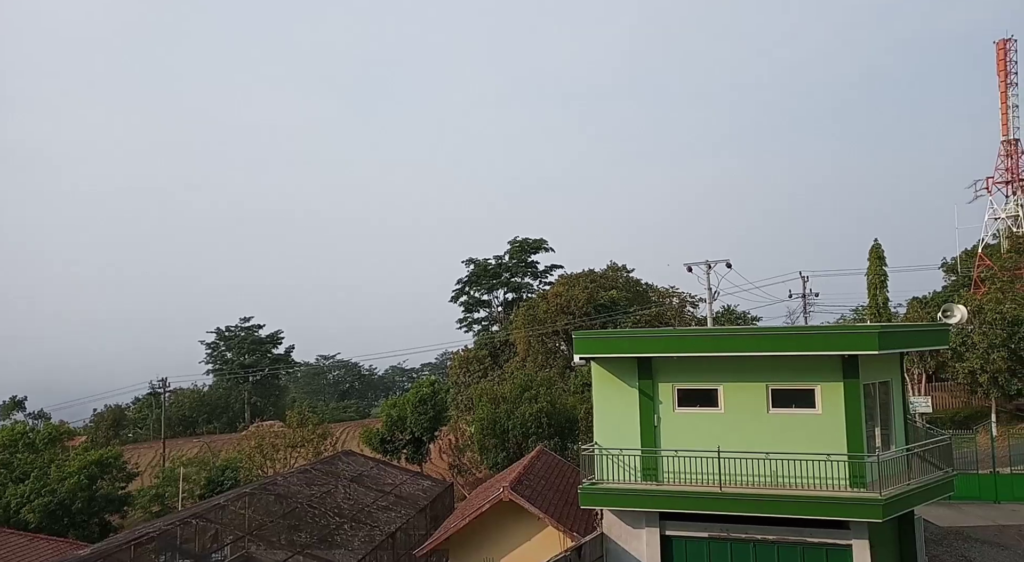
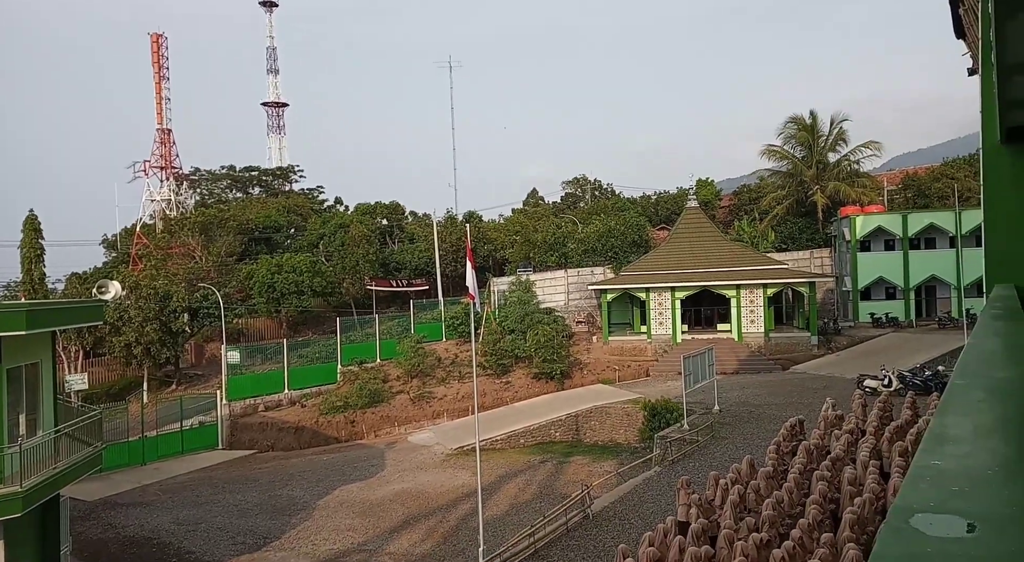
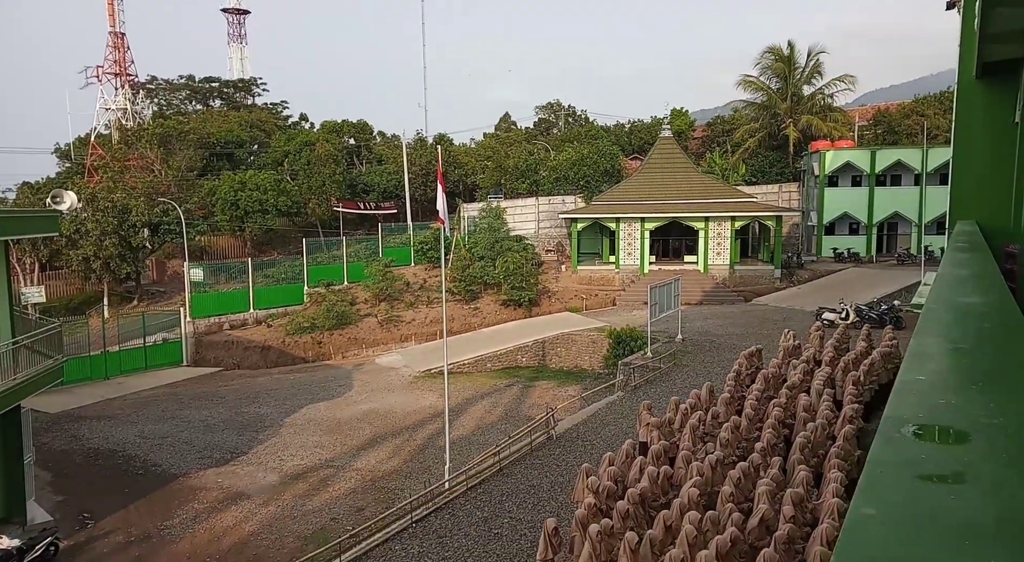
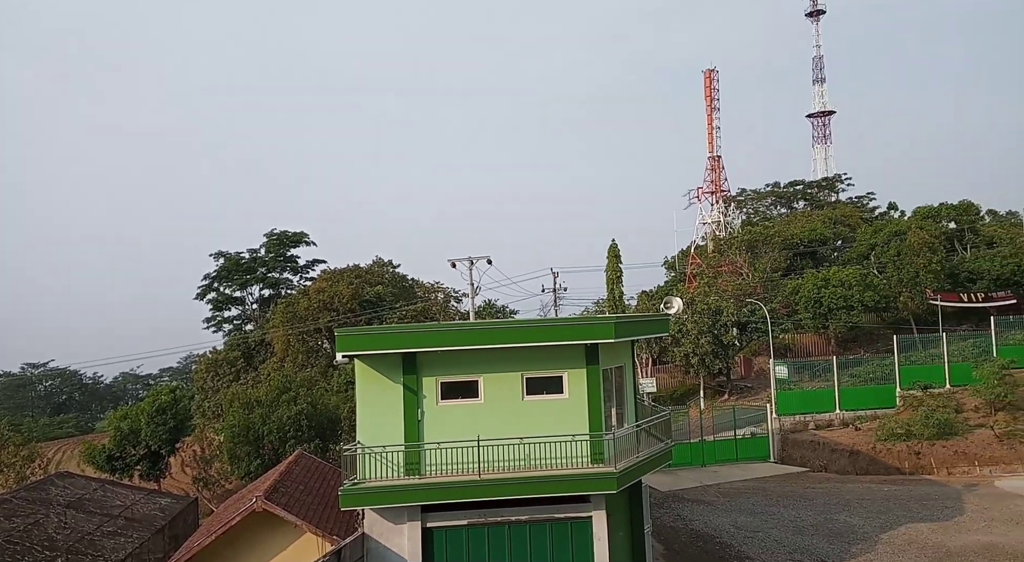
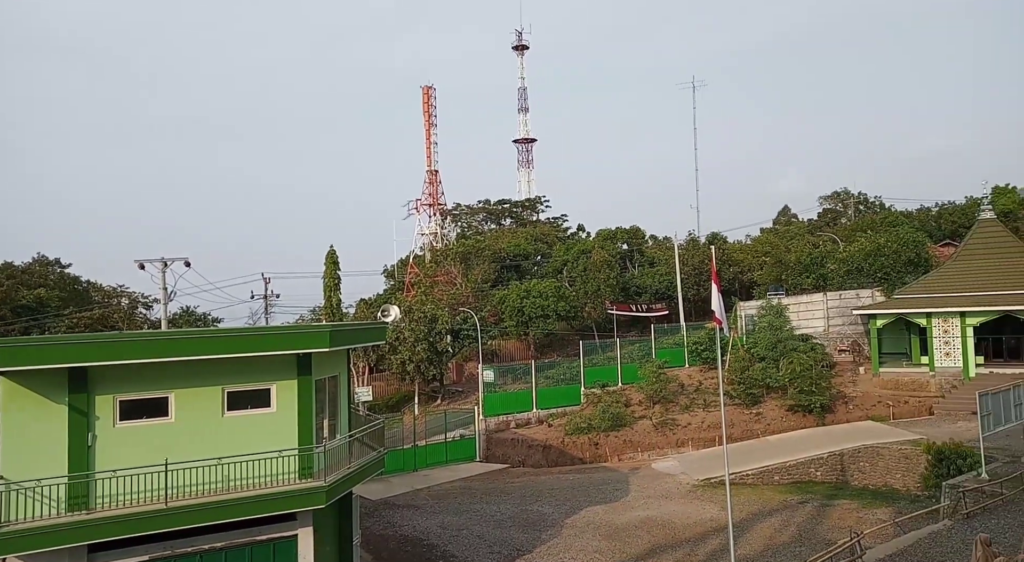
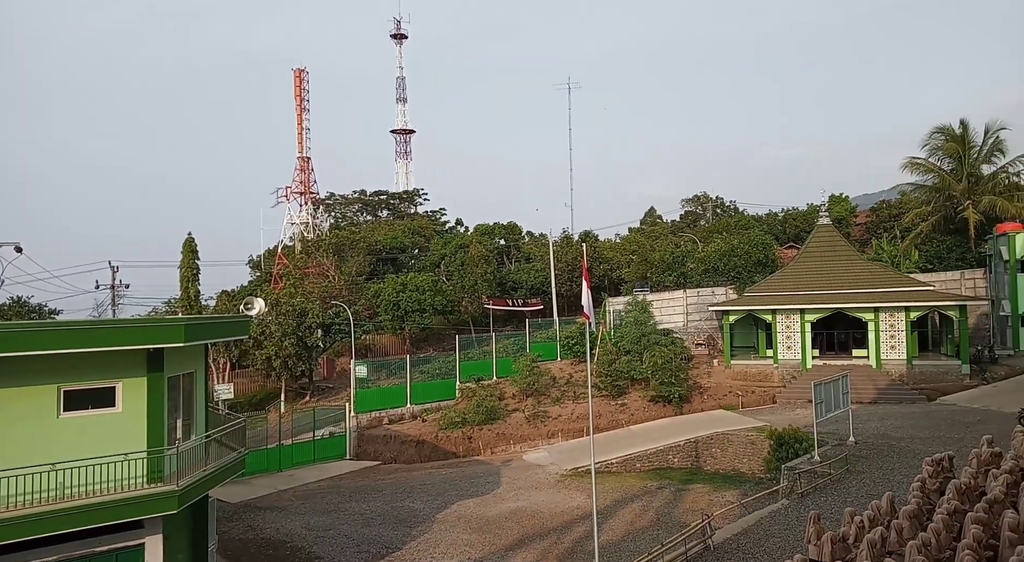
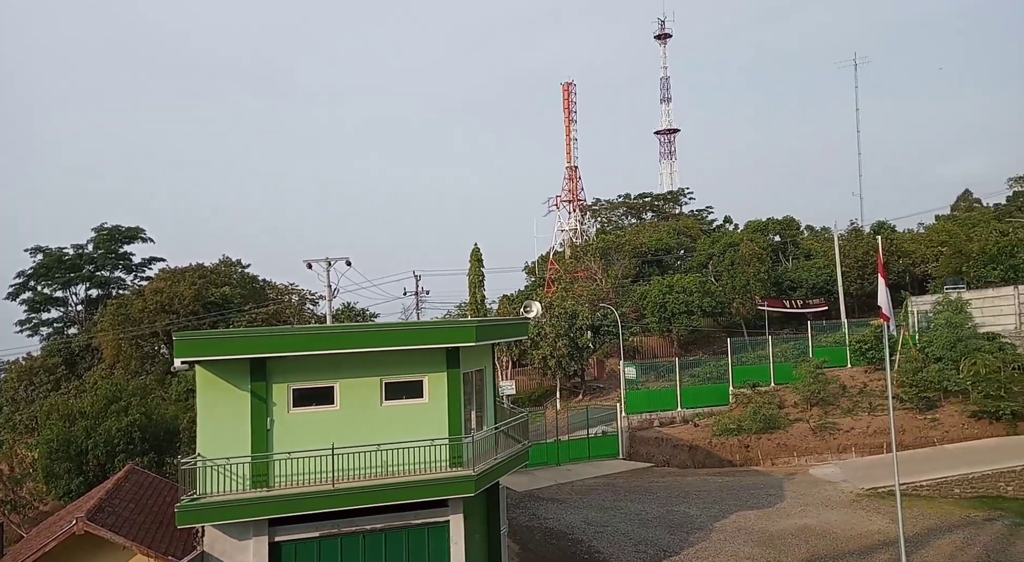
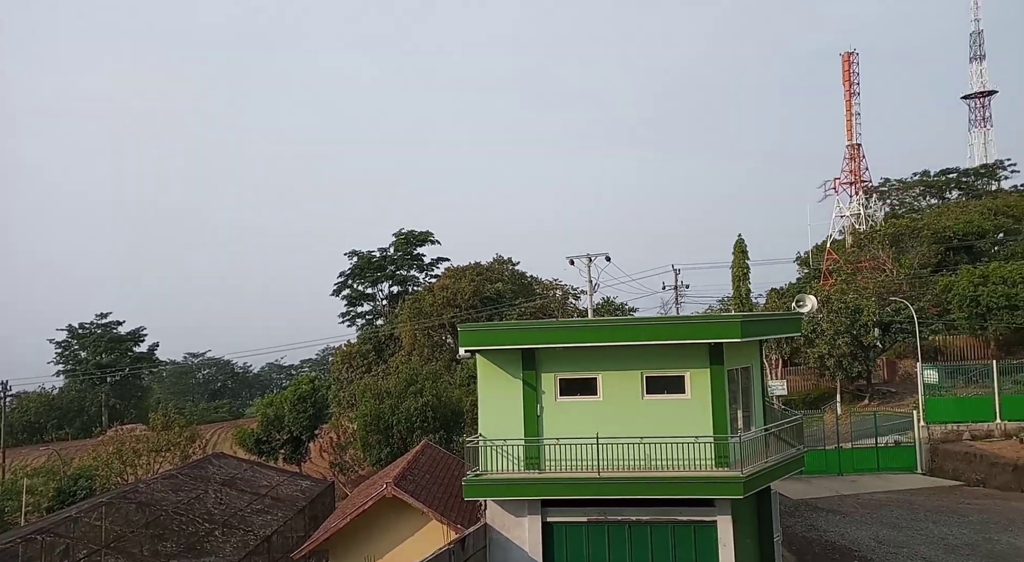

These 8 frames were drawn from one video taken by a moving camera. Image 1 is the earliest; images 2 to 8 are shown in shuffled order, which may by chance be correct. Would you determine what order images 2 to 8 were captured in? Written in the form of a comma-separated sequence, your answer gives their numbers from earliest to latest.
8, 4, 7, 5, 6, 2, 3
